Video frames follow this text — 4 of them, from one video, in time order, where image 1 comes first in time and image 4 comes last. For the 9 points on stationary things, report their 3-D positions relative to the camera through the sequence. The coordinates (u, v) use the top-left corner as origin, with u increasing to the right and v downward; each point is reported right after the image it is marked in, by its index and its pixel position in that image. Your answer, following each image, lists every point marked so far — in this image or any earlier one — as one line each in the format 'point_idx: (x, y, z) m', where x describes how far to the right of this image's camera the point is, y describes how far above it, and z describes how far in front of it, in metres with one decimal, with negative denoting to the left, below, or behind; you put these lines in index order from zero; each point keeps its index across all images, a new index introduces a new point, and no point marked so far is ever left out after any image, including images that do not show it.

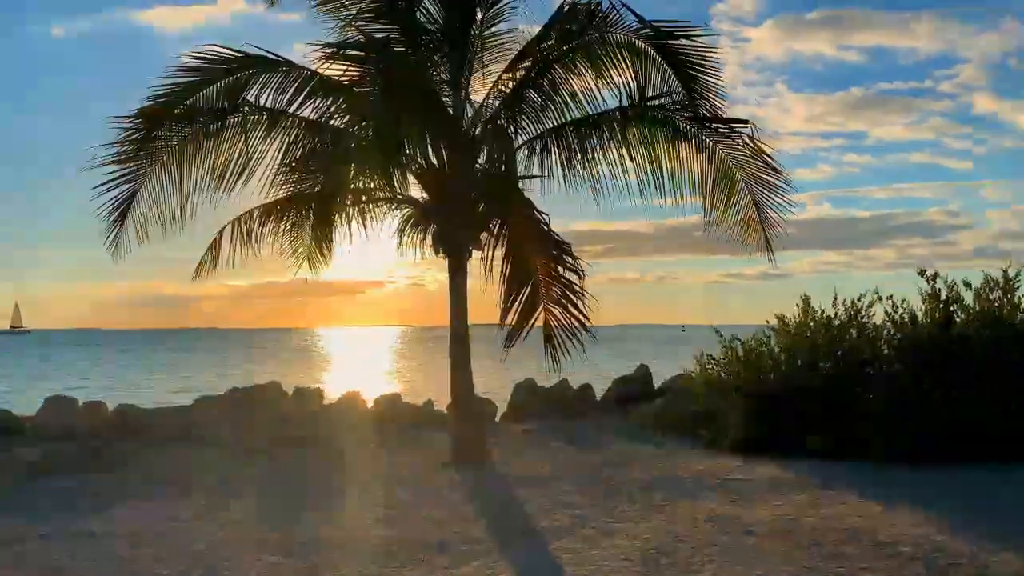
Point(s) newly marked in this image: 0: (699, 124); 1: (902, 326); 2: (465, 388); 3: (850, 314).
0: (+1.8, +1.6, +8.4) m
1: (+4.1, -0.4, +9.4) m
2: (-0.5, -0.9, +9.0) m
3: (+3.8, -0.3, +9.9) m
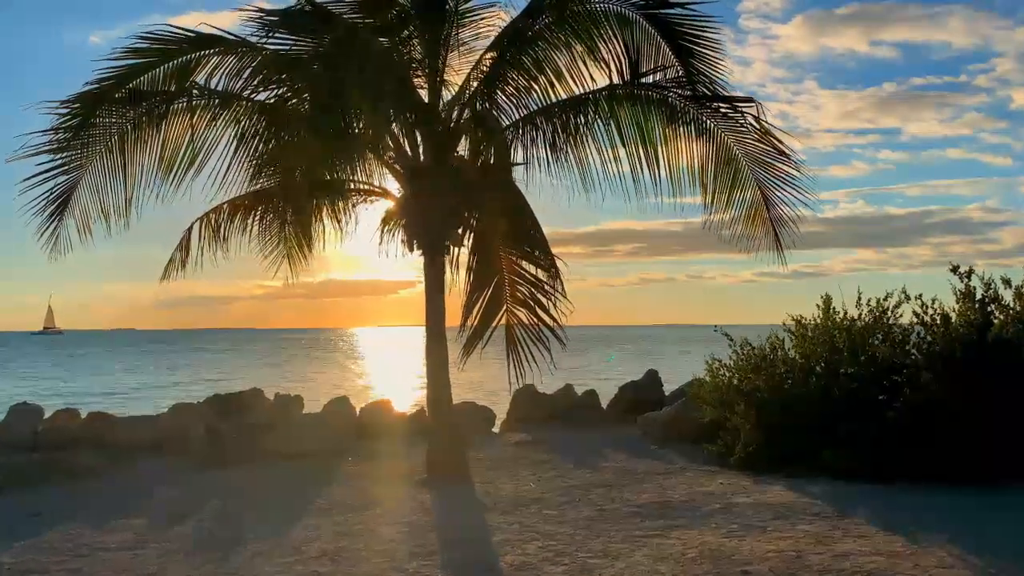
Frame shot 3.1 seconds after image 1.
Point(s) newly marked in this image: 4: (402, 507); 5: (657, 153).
0: (+1.6, +1.6, +7.6) m
1: (+4.0, -0.4, +8.4) m
2: (-0.7, -0.9, +8.2) m
3: (+3.7, -0.3, +8.9) m
4: (-0.9, -1.8, +7.1) m
5: (+1.3, +1.2, +7.6) m
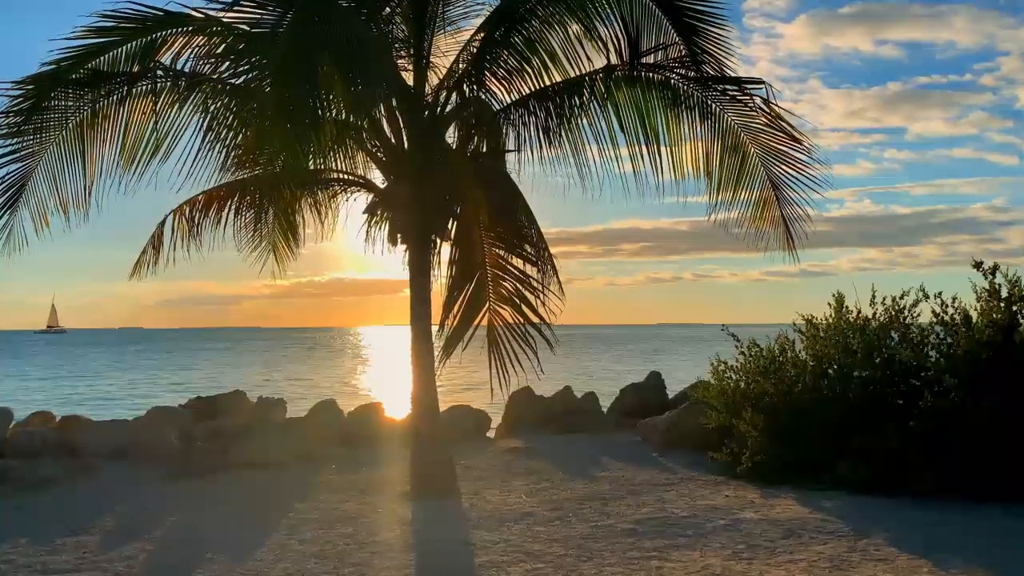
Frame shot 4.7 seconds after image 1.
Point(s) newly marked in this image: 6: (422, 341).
0: (+1.5, +1.6, +7.0) m
1: (+3.9, -0.4, +7.8) m
2: (-0.8, -0.9, +7.6) m
3: (+3.6, -0.3, +8.3) m
4: (-1.0, -1.7, +6.6) m
5: (+1.2, +1.2, +7.1) m
6: (-0.8, -0.5, +7.6) m
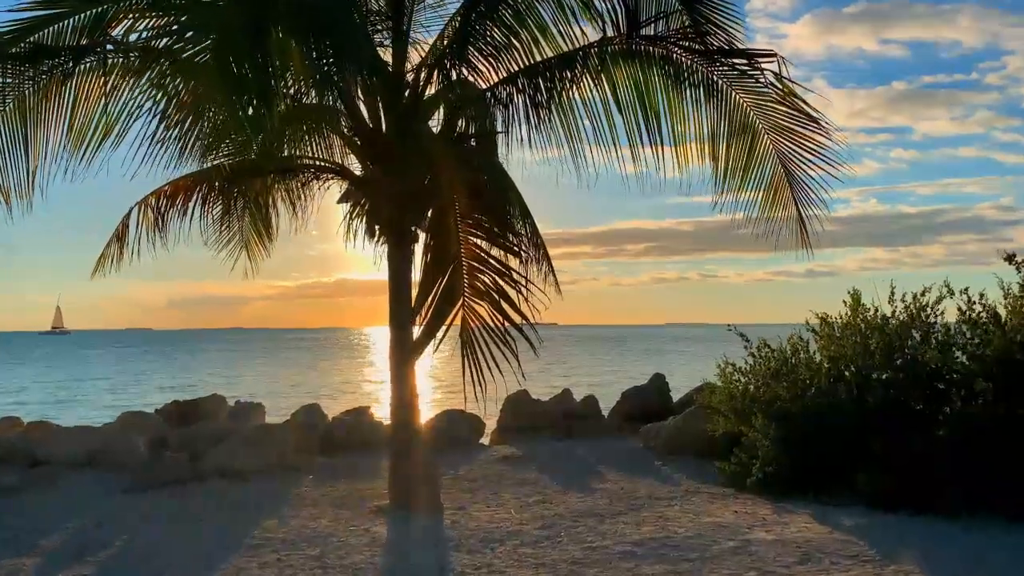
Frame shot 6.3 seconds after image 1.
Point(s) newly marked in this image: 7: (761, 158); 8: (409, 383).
0: (+1.4, +1.6, +6.3) m
1: (+3.8, -0.3, +7.1) m
2: (-0.9, -0.8, +7.0) m
3: (+3.5, -0.2, +7.7) m
4: (-1.1, -1.7, +5.9) m
5: (+1.1, +1.2, +6.4) m
6: (-0.9, -0.4, +7.0) m
7: (+1.8, +0.9, +6.2) m
8: (-0.8, -0.7, +7.0) m
